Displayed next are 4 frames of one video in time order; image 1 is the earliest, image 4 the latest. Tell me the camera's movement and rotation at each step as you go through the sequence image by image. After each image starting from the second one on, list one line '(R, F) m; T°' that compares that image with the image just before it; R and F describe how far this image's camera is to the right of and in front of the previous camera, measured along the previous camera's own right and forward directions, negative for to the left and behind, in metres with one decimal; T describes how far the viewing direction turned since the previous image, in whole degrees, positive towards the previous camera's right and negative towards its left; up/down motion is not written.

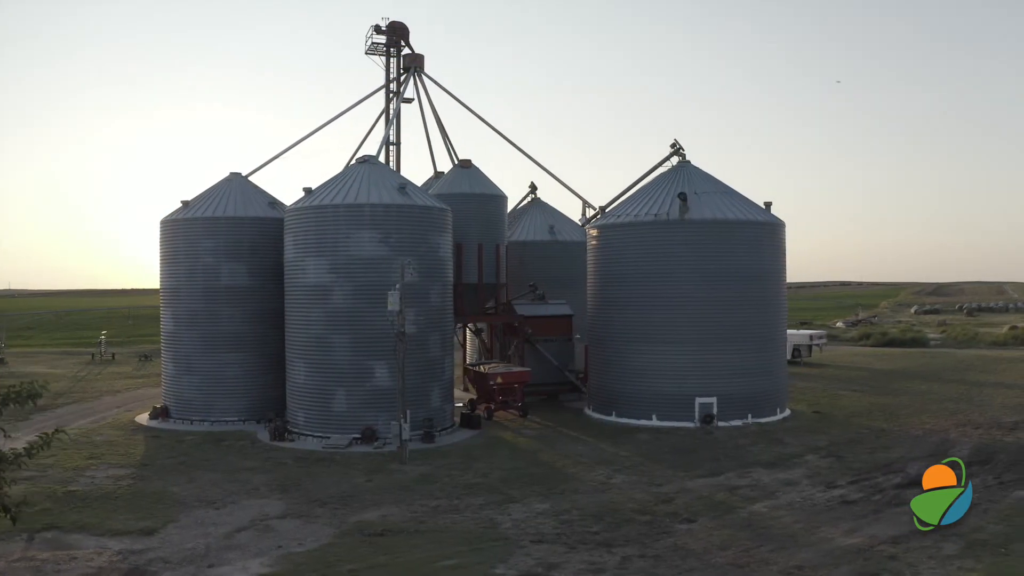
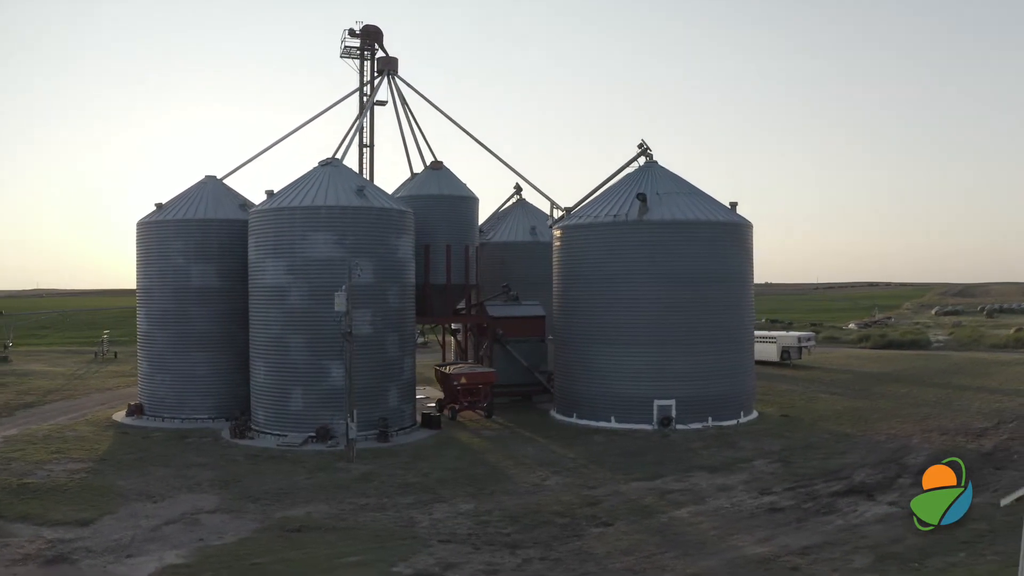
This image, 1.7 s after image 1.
(+3.1, 0.0) m; -3°
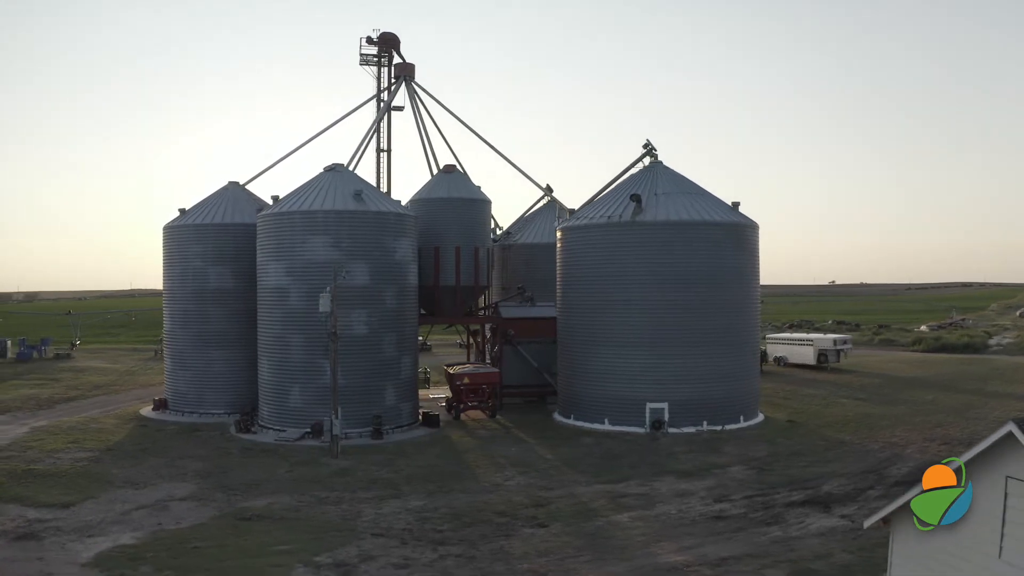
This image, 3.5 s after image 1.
(+4.0, +0.1) m; -8°
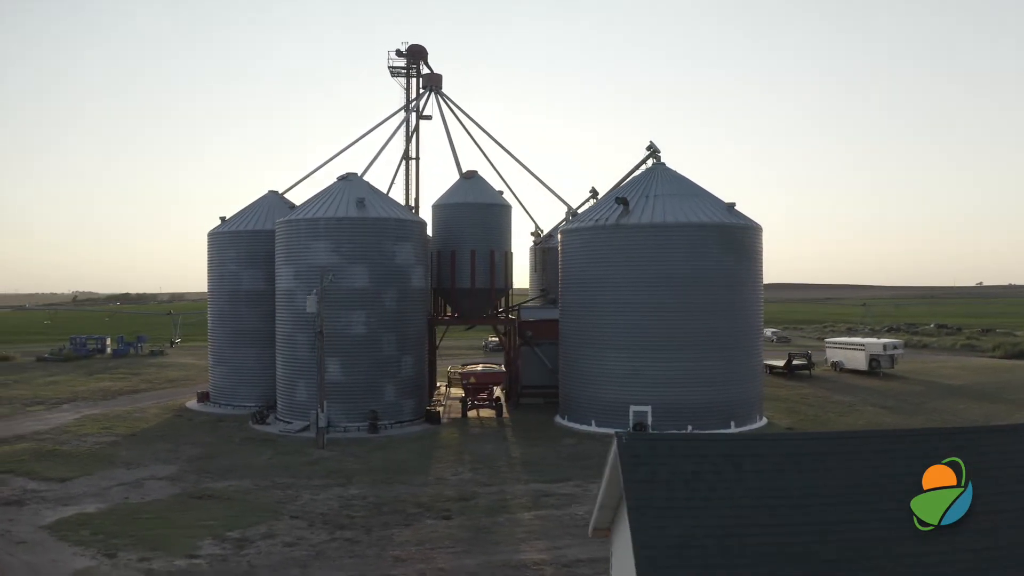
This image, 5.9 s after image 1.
(+6.0, +0.3) m; -12°
